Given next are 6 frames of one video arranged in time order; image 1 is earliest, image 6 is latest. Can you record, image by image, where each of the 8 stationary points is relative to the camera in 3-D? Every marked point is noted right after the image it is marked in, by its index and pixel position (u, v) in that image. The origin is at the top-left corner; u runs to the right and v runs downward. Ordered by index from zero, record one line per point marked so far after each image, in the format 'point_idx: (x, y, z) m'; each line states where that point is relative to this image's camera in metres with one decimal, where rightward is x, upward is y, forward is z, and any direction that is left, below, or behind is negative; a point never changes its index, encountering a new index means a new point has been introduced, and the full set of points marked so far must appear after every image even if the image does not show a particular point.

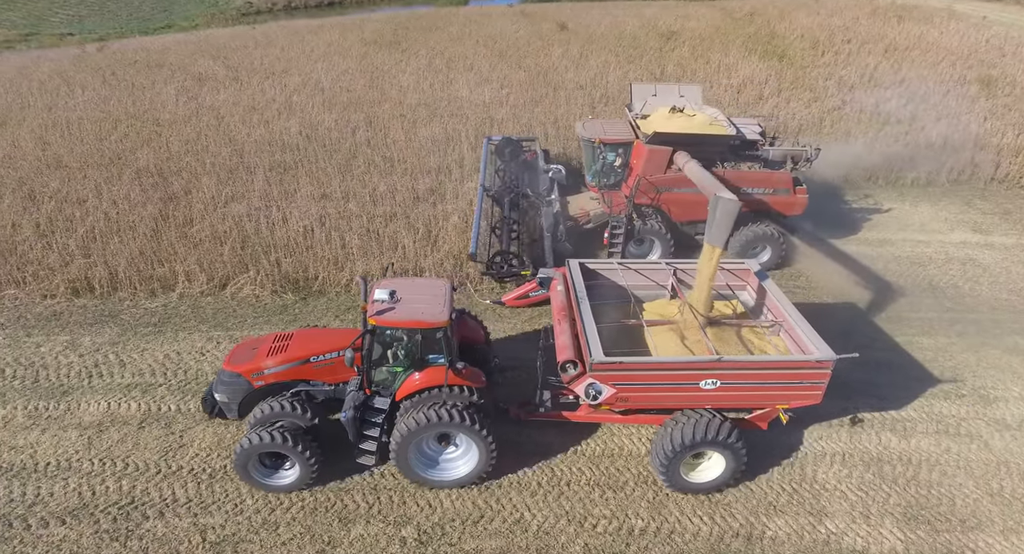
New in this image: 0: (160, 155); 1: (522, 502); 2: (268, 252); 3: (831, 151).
0: (-7.4, +2.6, +13.1) m
1: (+0.1, -2.0, +5.5) m
2: (-3.7, +0.4, +9.4) m
3: (+8.3, +3.3, +16.2) m
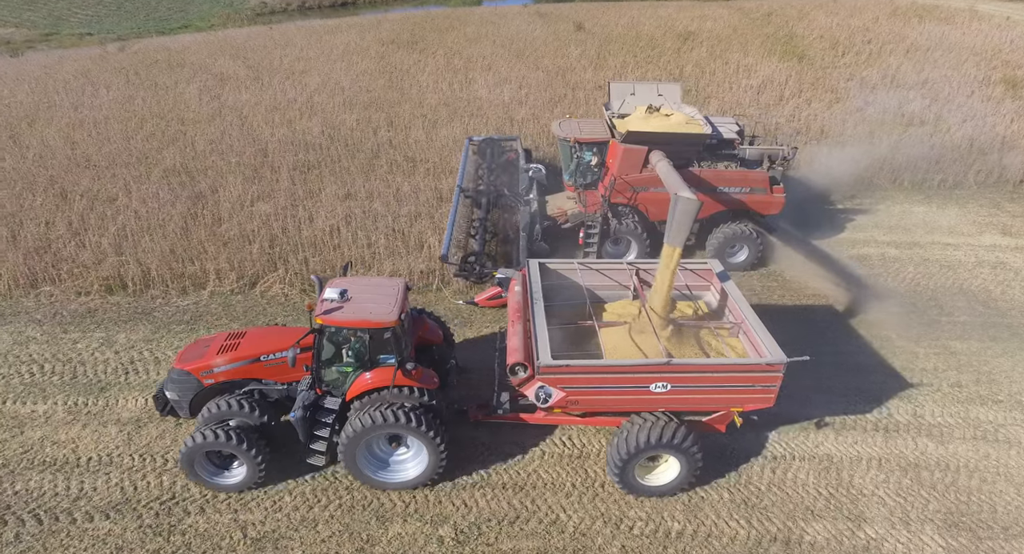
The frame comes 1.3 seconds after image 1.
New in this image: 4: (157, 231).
0: (-6.9, +2.6, +13.2) m
1: (+0.4, -2.0, +5.5) m
2: (-3.3, +0.4, +9.5) m
3: (+8.9, +3.2, +16.1) m
4: (-5.5, +0.7, +9.6) m
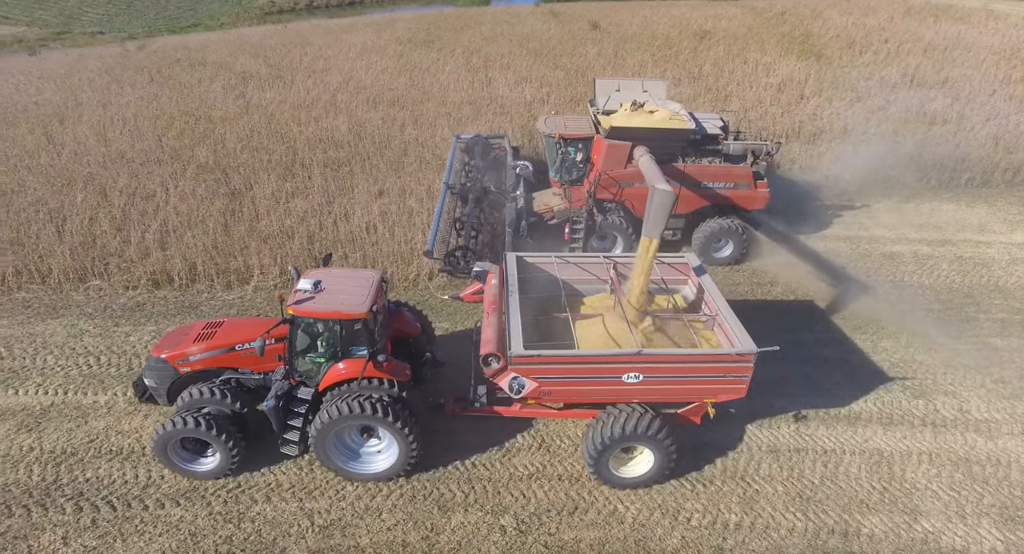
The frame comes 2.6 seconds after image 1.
0: (-6.3, +2.7, +13.3) m
1: (+0.9, -1.9, +5.6) m
2: (-2.7, +0.5, +9.6) m
3: (+9.5, +3.2, +16.1) m
4: (-4.9, +0.8, +9.7) m
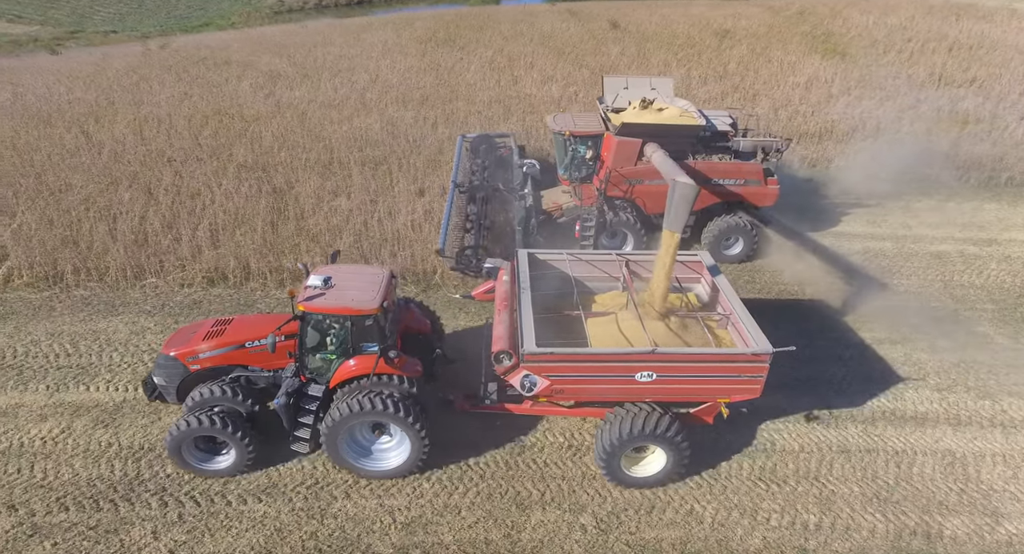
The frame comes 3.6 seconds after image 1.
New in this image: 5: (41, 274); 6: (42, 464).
0: (-5.5, +2.7, +13.4) m
1: (+1.6, -1.9, +5.6) m
2: (-2.0, +0.5, +9.6) m
3: (+10.3, +3.2, +16.0) m
4: (-4.2, +0.8, +9.8) m
5: (-6.4, 0.0, +8.4) m
6: (-4.1, -1.6, +5.4) m
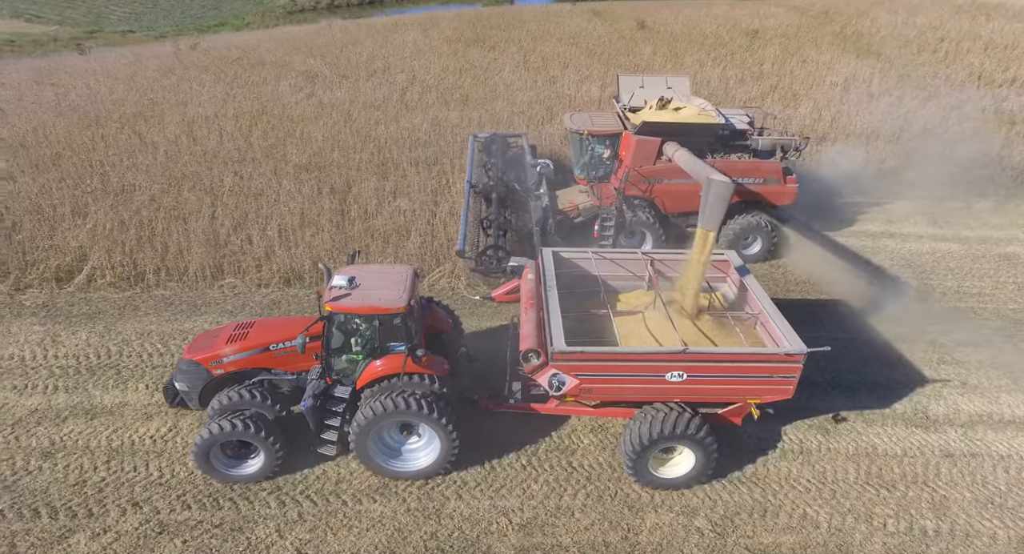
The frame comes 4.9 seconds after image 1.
0: (-4.4, +2.8, +13.5) m
1: (+2.6, -2.0, +5.5) m
2: (-1.0, +0.5, +9.7) m
3: (+11.5, +3.2, +15.8) m
4: (-3.1, +0.8, +9.8) m
5: (-5.3, 0.0, +8.5) m
6: (-3.1, -1.6, +5.5) m
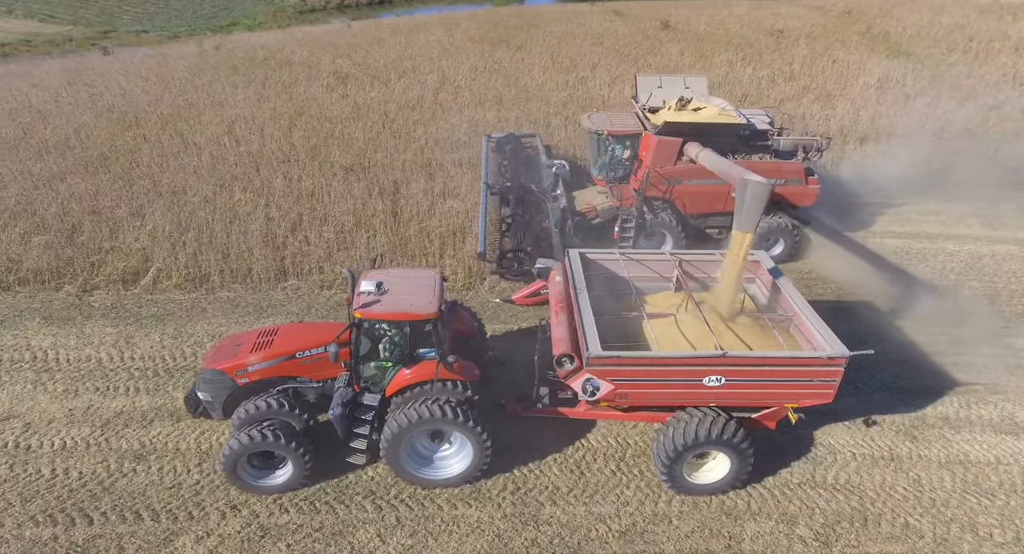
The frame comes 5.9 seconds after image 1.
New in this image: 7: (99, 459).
0: (-3.5, +2.7, +13.5) m
1: (+3.4, -2.0, +5.4) m
2: (-0.1, +0.5, +9.6) m
3: (+12.4, +3.1, +15.6) m
4: (-2.2, +0.8, +9.8) m
5: (-4.5, 0.0, +8.5) m
6: (-2.3, -1.7, +5.5) m
7: (-3.6, -1.6, +5.4) m
